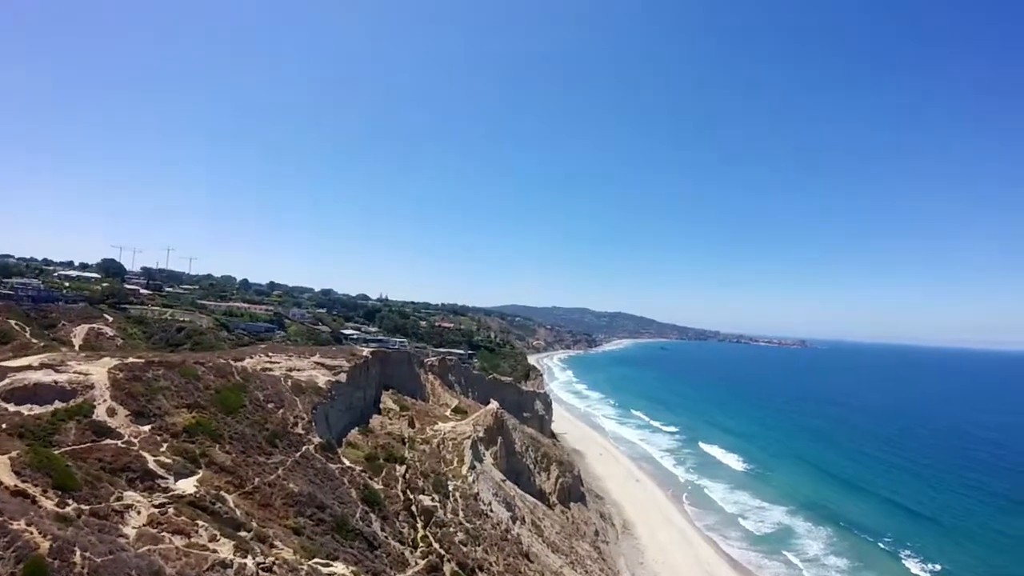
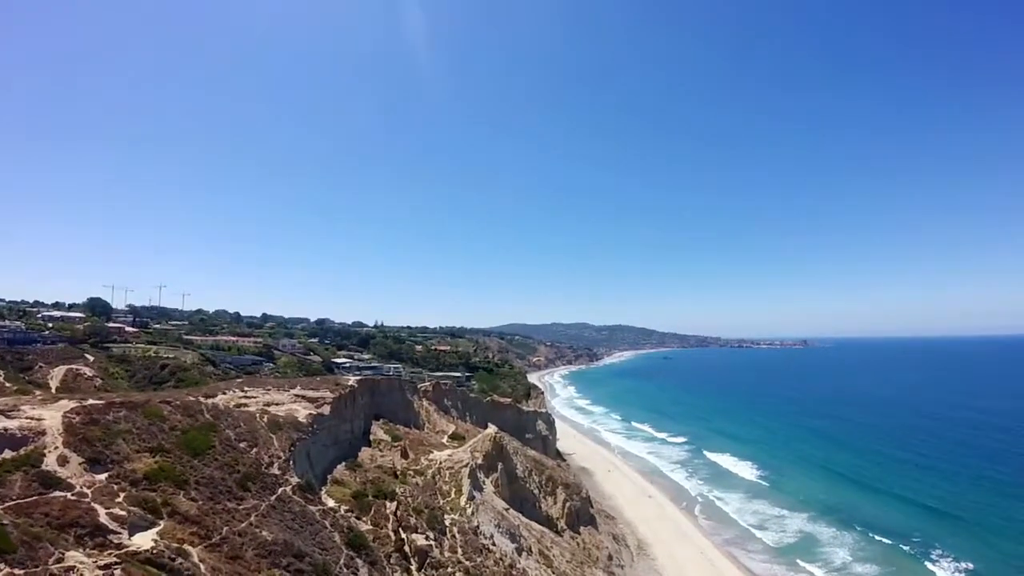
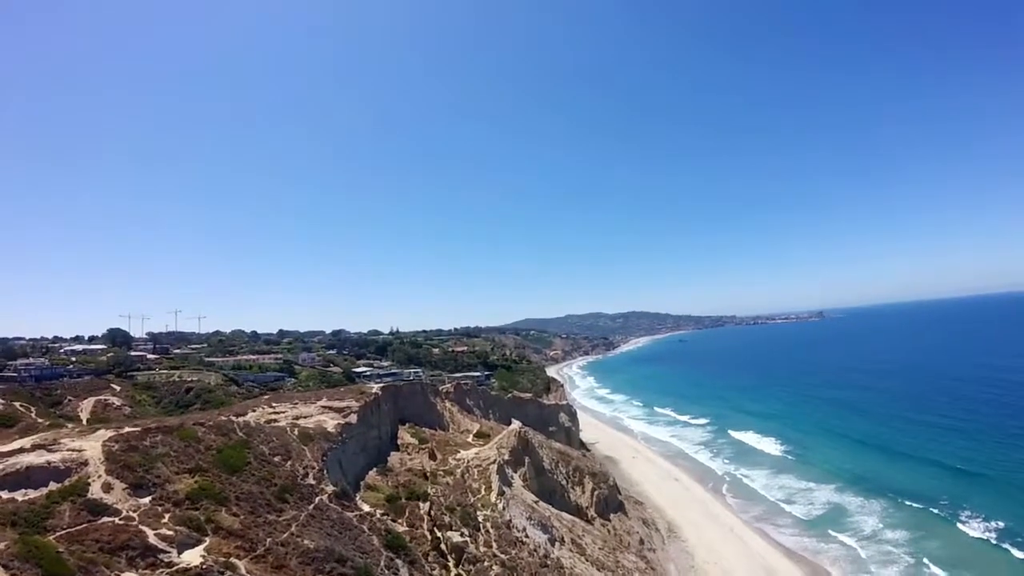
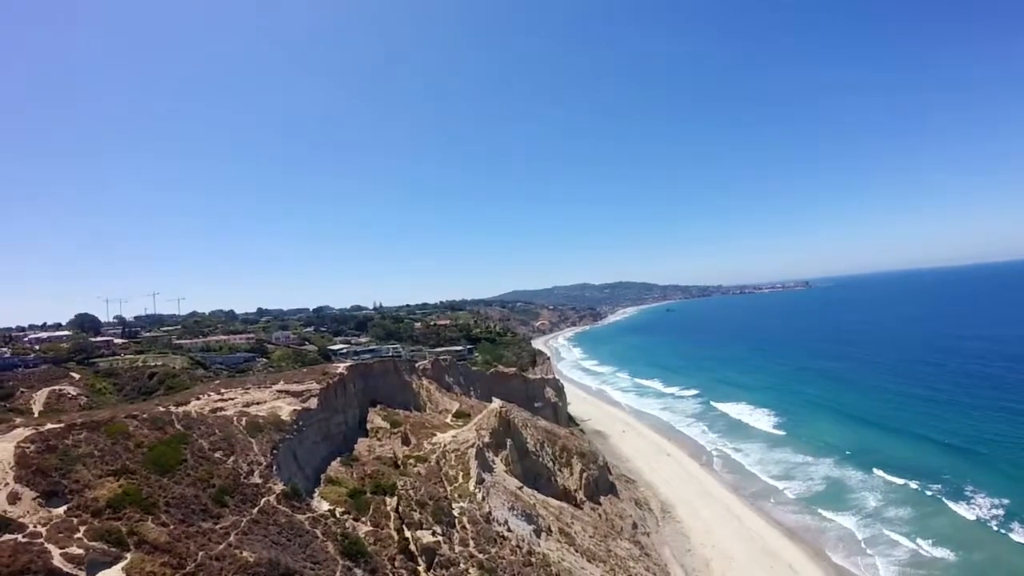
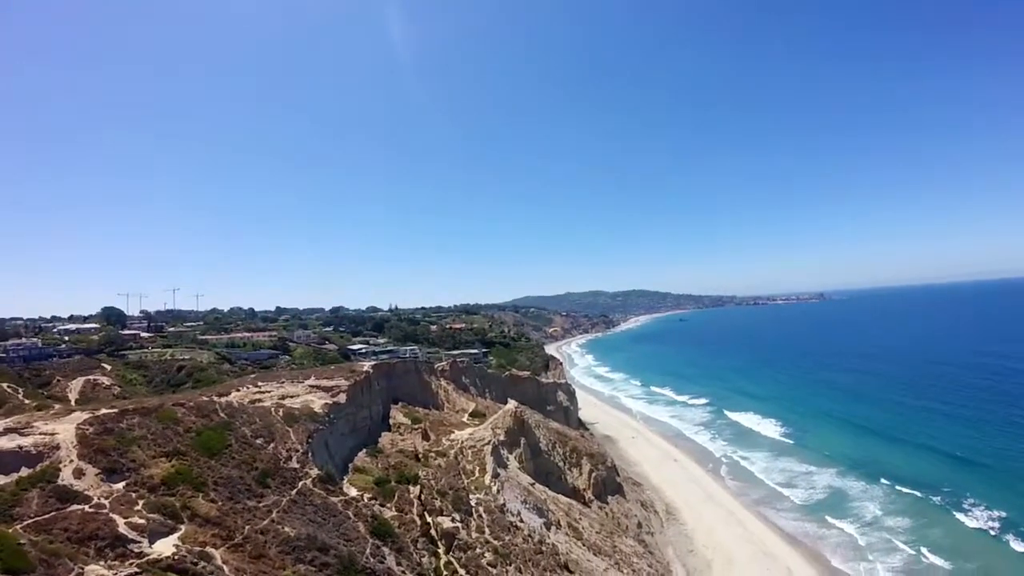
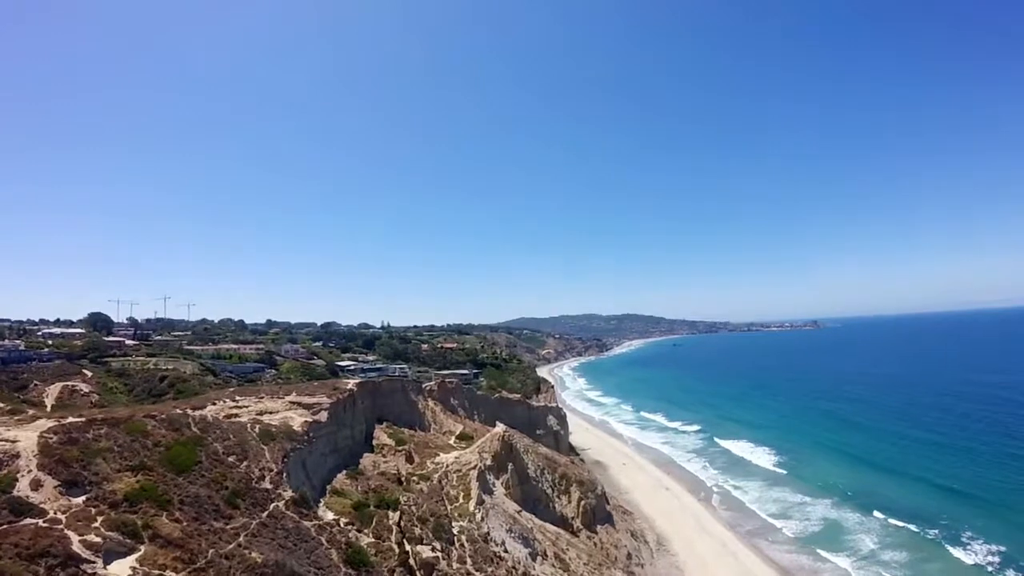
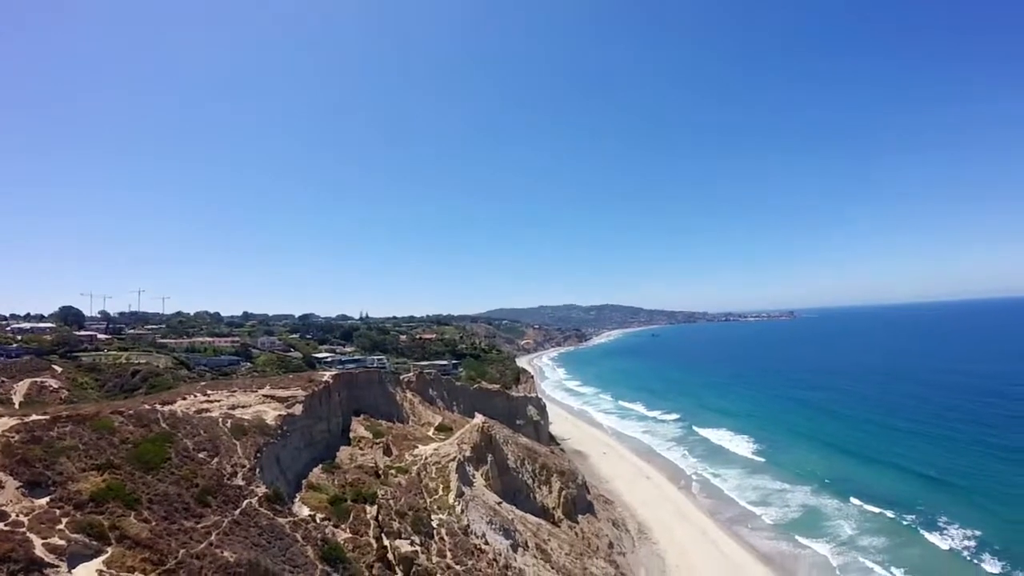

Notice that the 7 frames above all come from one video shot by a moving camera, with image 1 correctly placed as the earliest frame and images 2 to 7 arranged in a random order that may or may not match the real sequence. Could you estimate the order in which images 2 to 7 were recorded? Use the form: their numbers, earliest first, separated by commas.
3, 2, 5, 6, 7, 4
